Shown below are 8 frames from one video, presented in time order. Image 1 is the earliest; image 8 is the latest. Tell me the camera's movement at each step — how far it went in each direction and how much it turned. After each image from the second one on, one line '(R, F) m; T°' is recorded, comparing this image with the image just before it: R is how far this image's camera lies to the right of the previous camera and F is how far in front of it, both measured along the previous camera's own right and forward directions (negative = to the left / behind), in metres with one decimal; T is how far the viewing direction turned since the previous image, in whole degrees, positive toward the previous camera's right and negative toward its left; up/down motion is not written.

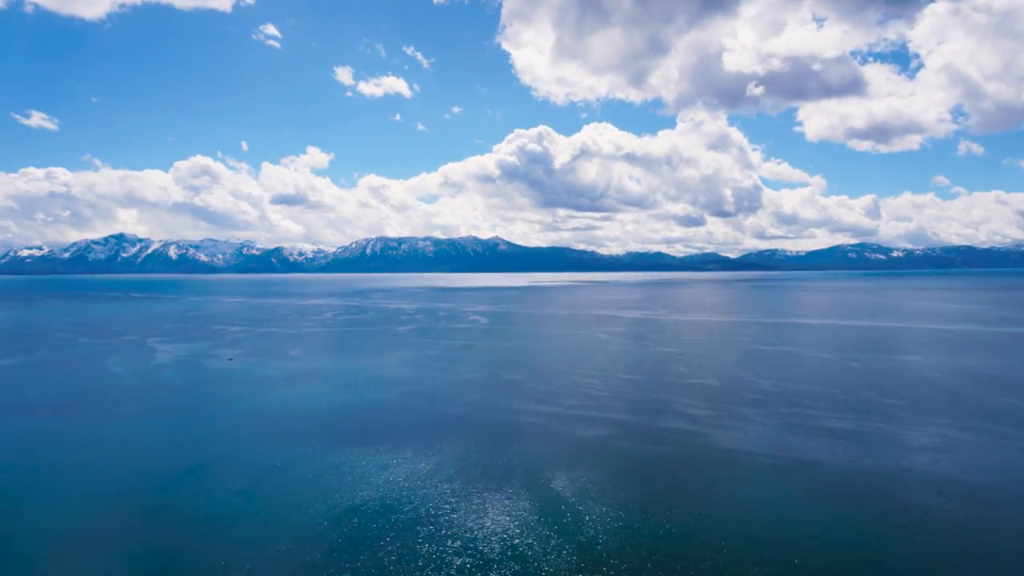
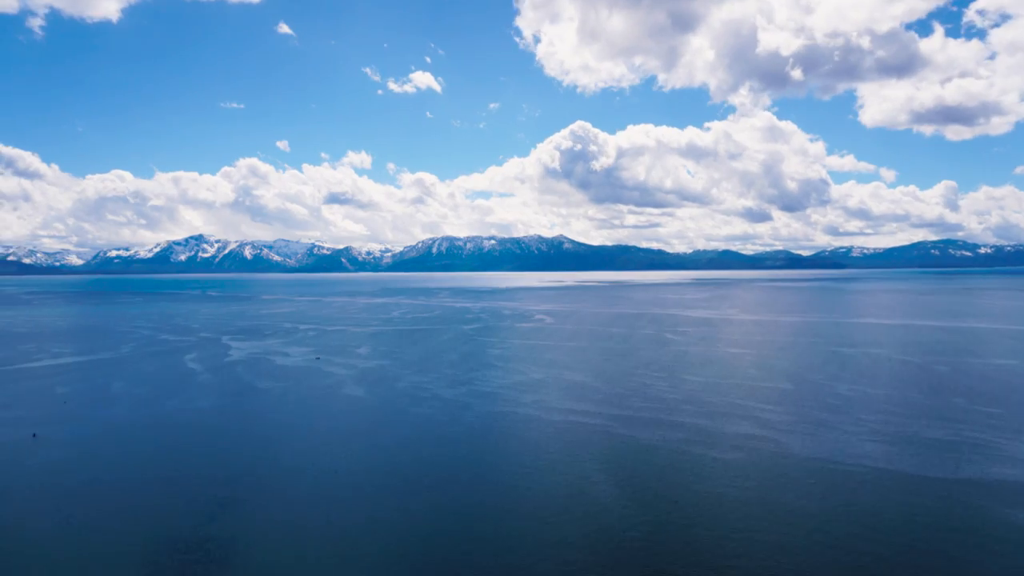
(-0.2, +0.2) m; -5°
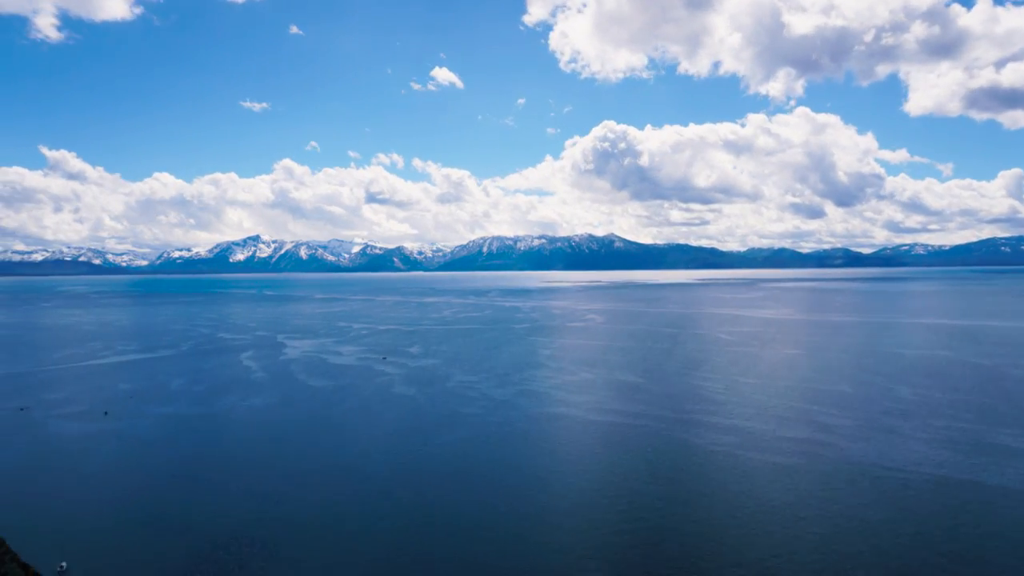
(-0.4, +0.3) m; -4°
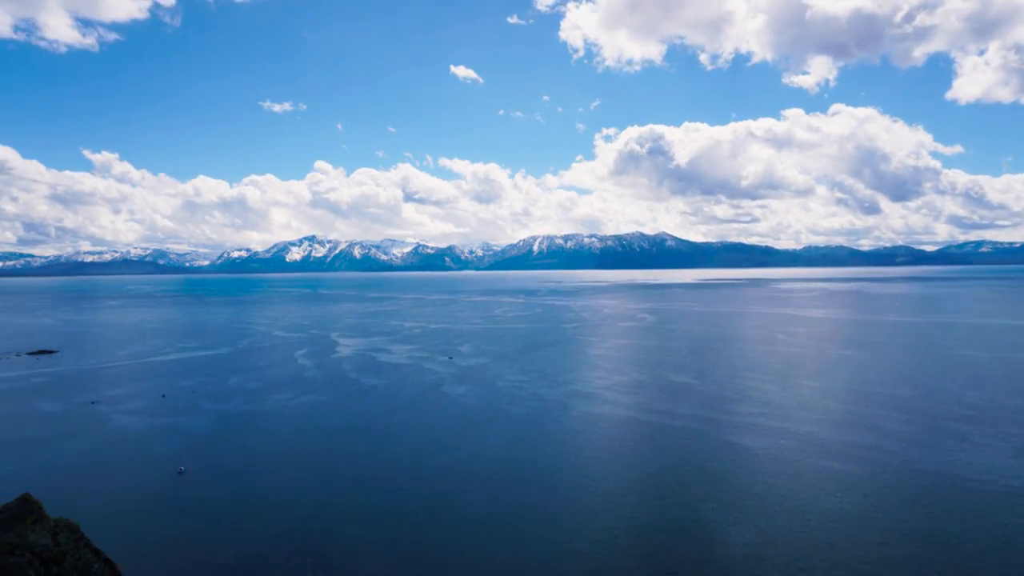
(-0.4, +0.2) m; -4°
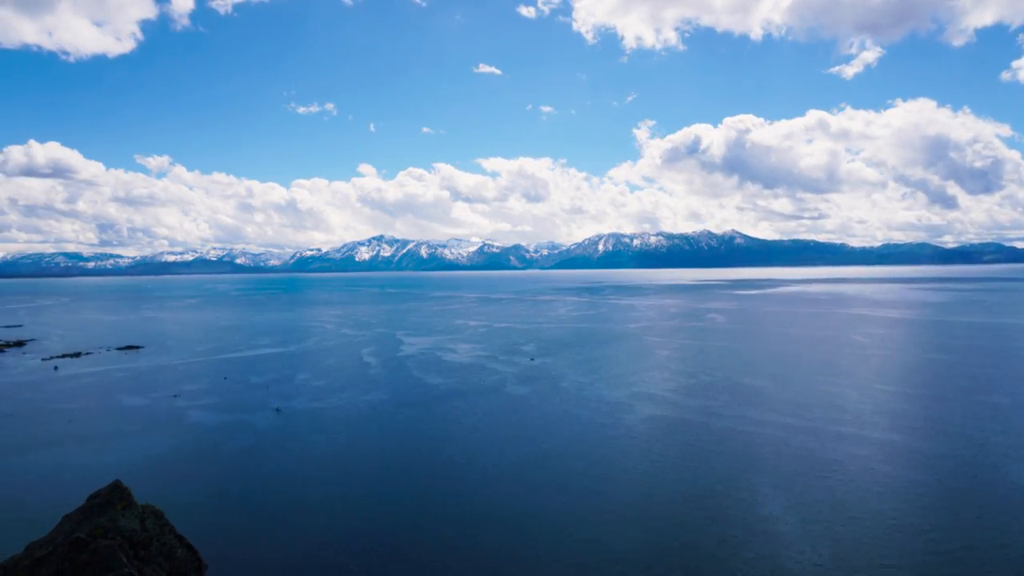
(-0.5, +0.2) m; -5°
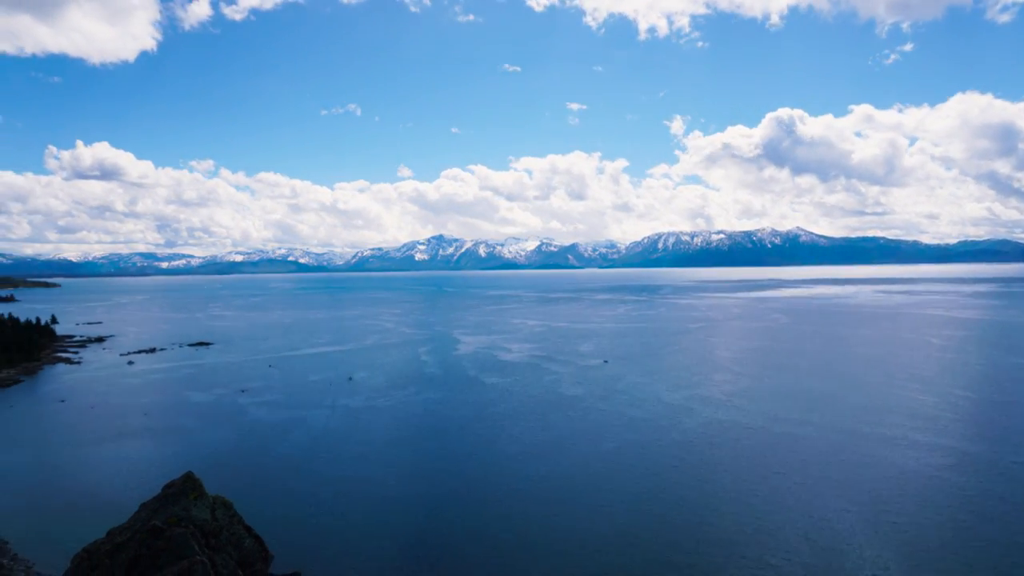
(-0.4, +0.1) m; -4°
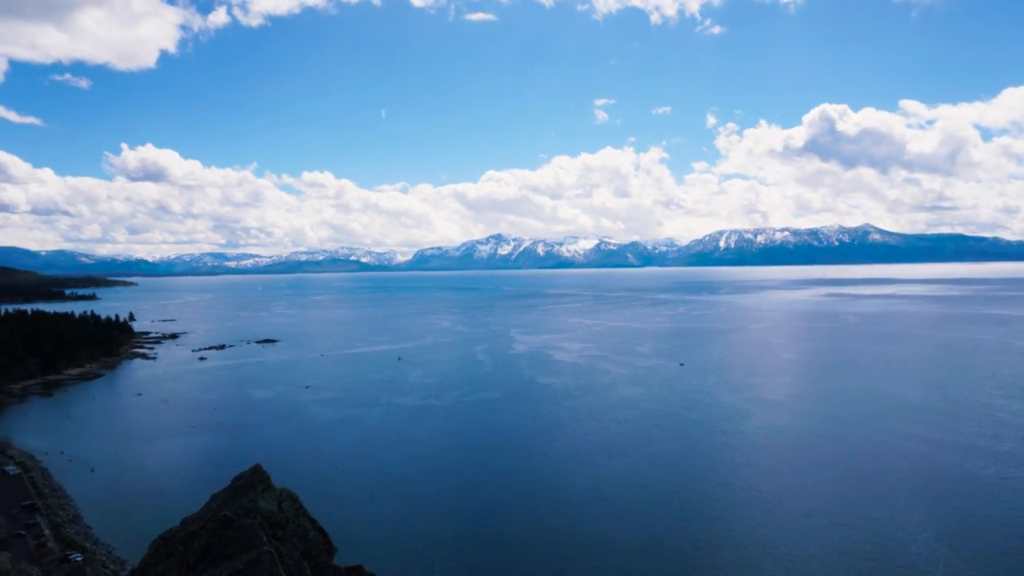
(-0.4, +0.1) m; -4°
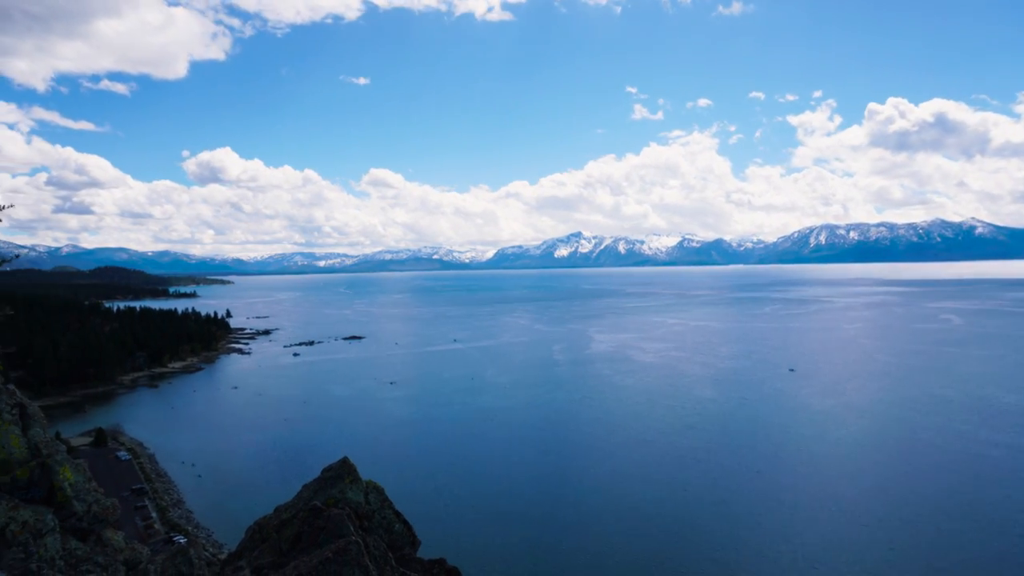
(-0.6, 0.0) m; -6°
